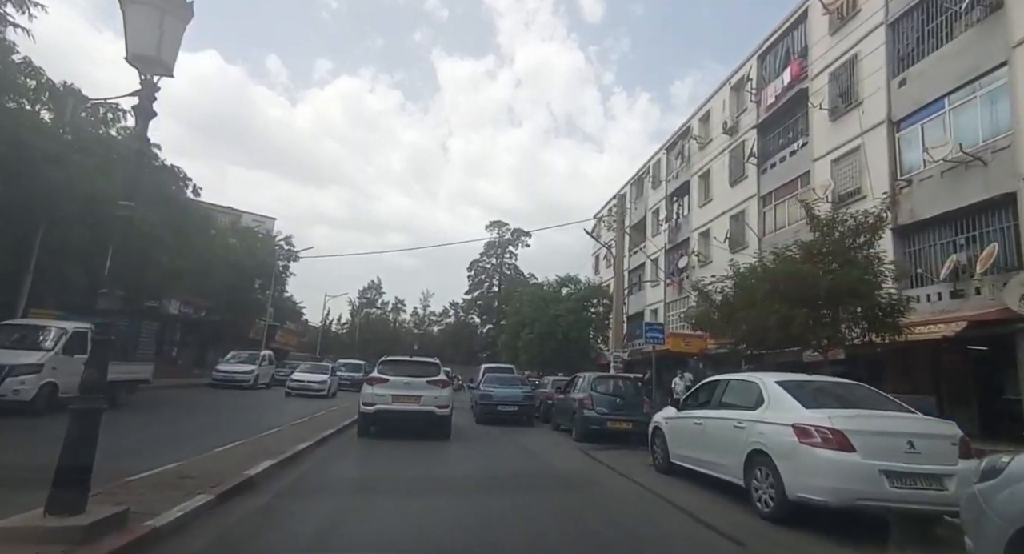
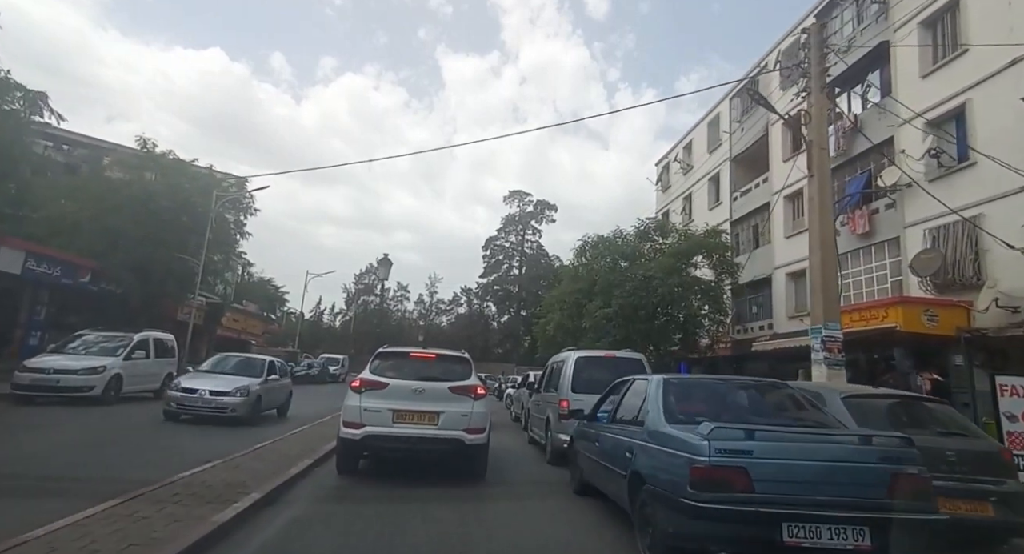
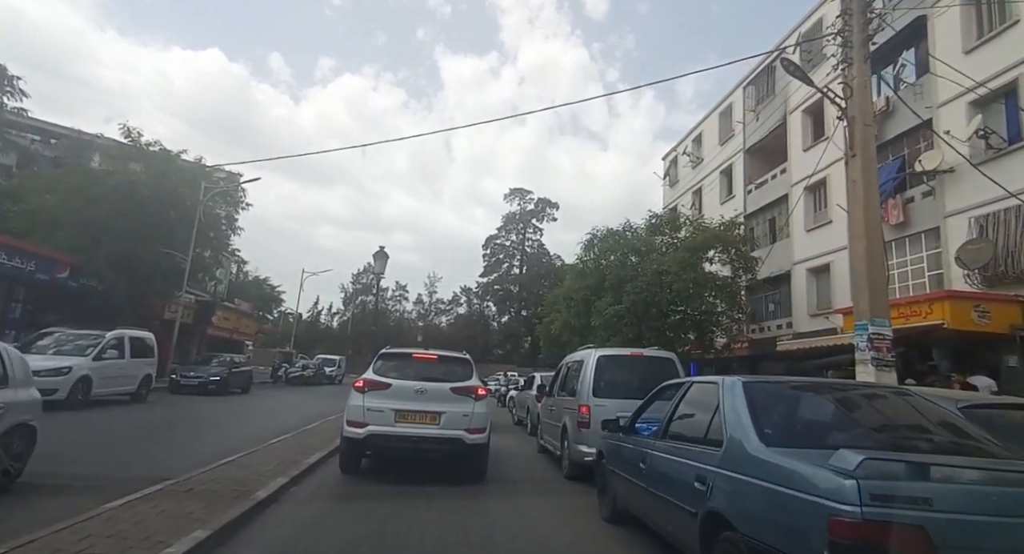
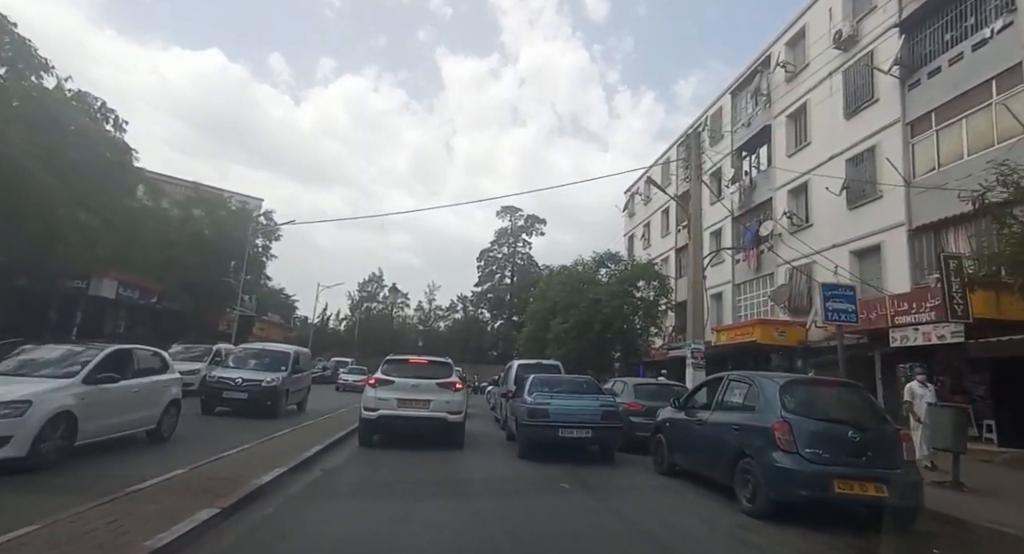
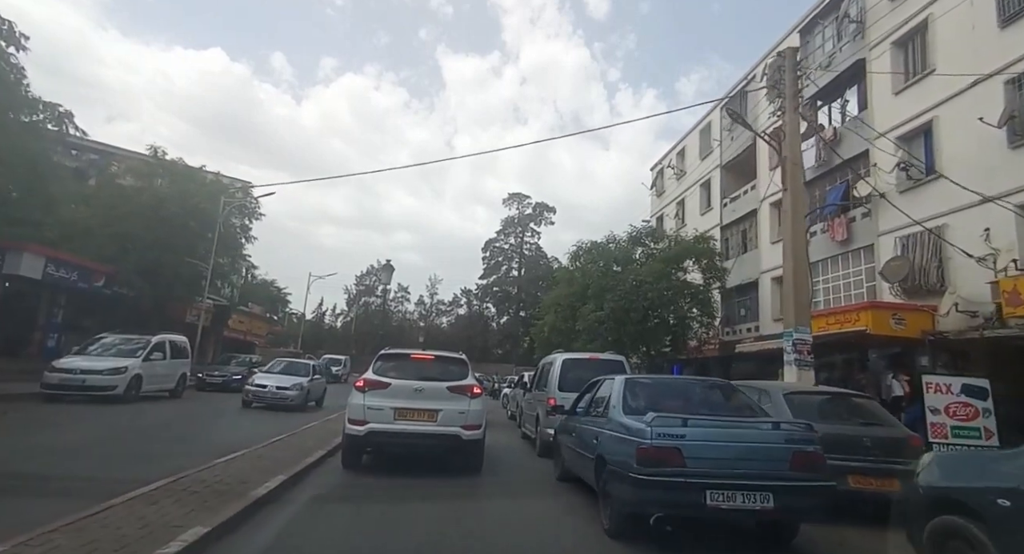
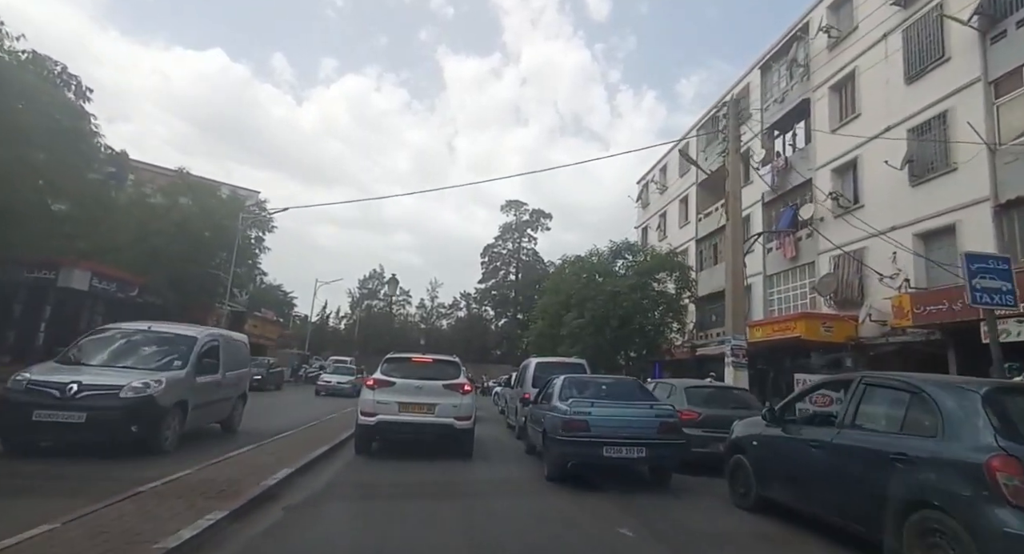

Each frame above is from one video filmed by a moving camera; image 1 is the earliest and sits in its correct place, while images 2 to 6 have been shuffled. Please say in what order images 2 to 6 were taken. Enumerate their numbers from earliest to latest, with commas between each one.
4, 6, 5, 2, 3
